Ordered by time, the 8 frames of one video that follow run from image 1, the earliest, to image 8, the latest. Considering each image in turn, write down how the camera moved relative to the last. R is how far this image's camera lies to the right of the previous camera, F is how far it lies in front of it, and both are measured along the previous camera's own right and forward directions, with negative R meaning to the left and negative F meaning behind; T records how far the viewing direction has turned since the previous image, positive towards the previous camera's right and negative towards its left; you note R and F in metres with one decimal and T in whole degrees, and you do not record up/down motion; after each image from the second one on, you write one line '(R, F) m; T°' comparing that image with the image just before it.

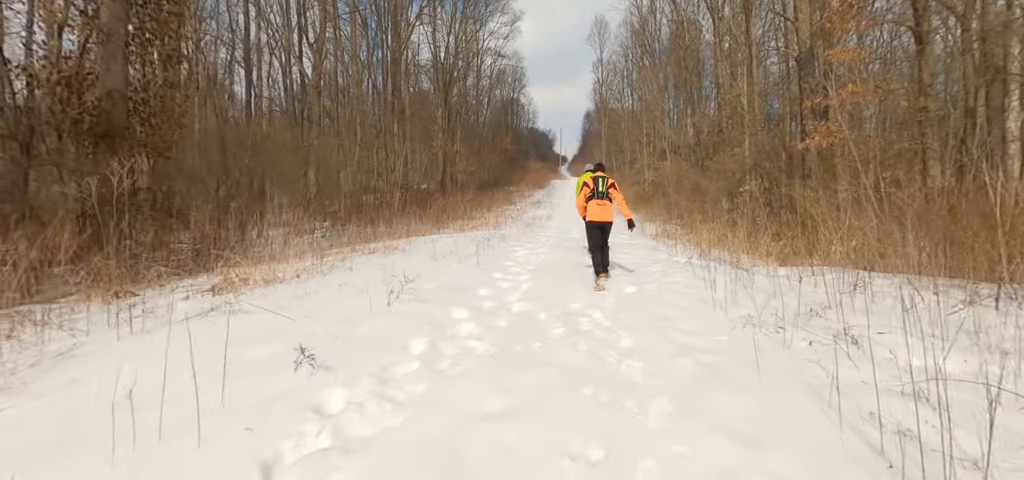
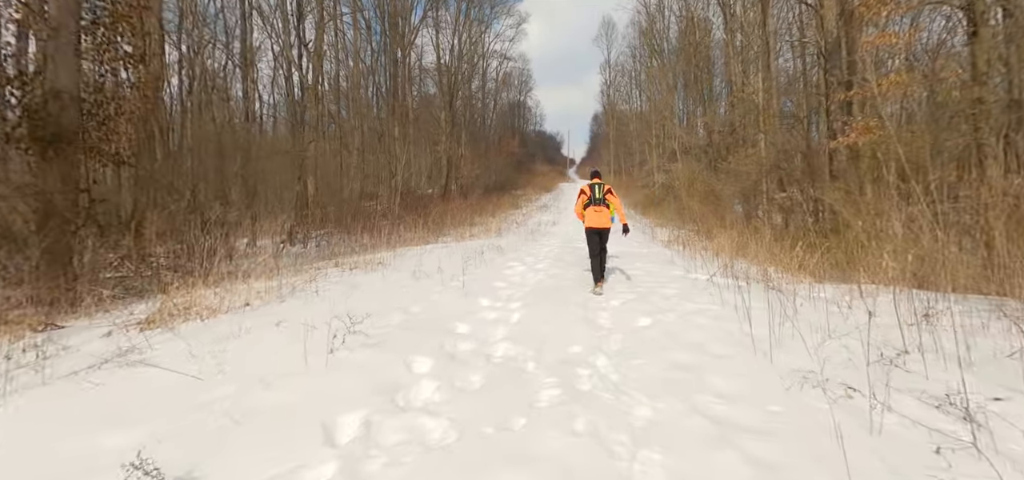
(+0.2, +1.0) m; -1°
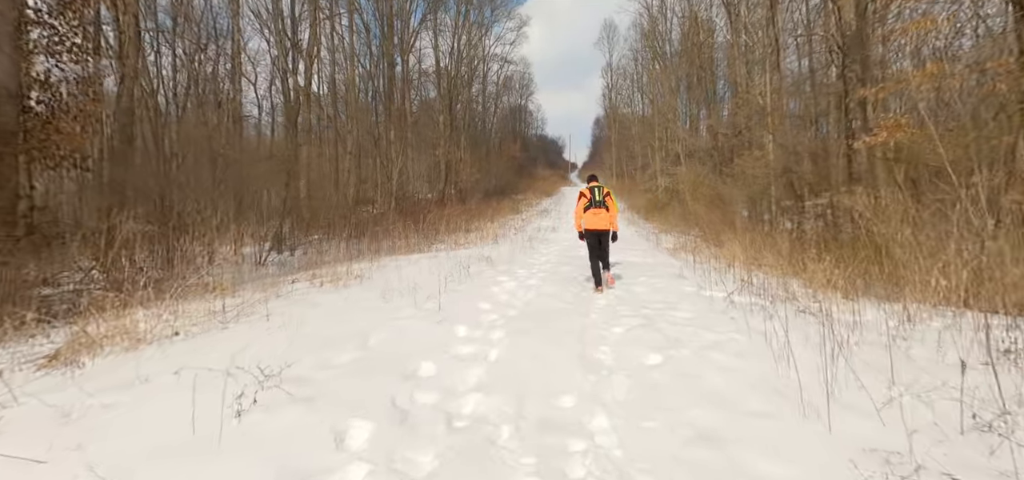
(+0.2, +0.8) m; 0°
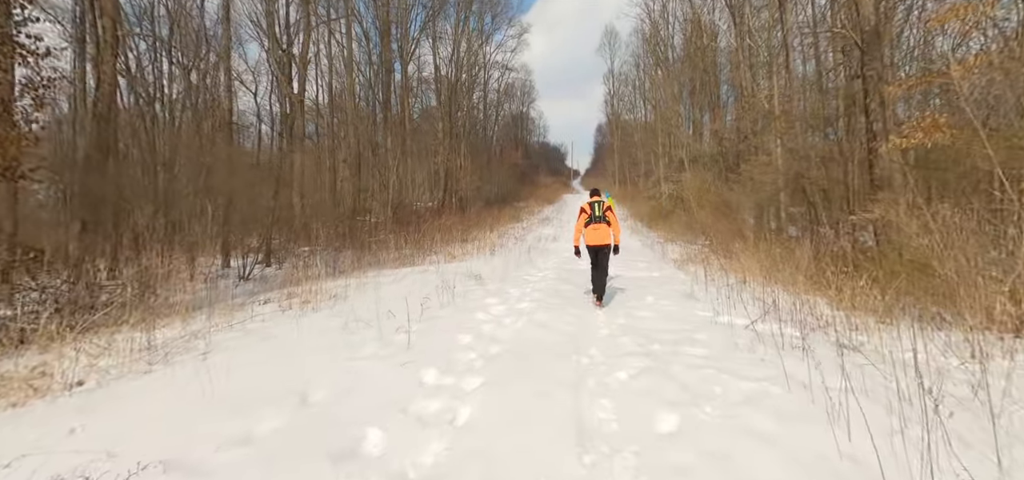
(+0.2, +0.8) m; 0°
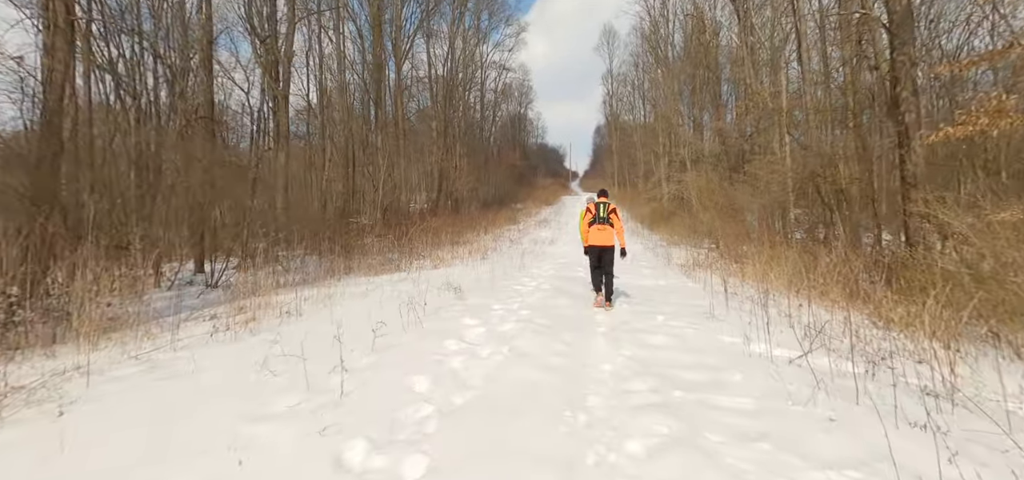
(+0.2, +1.1) m; 0°
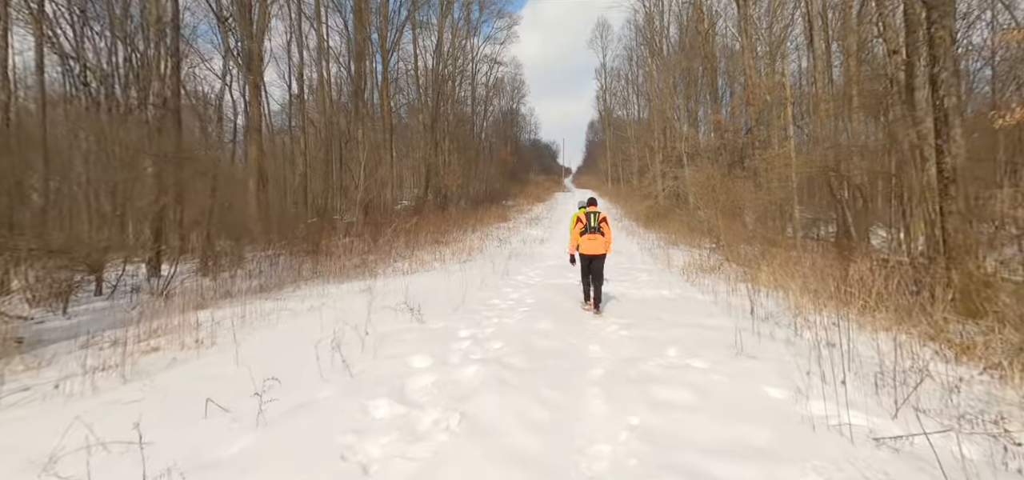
(+0.2, +1.2) m; +1°
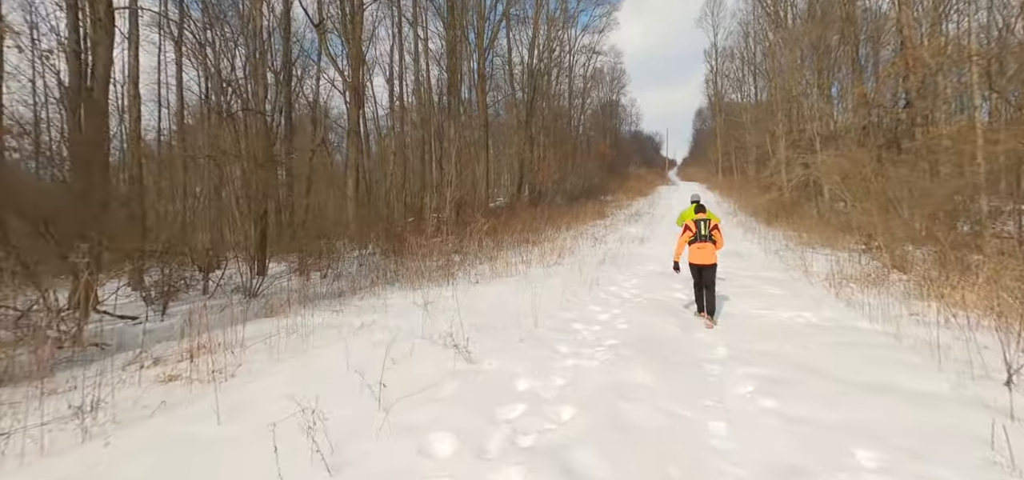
(+0.1, +1.4) m; -12°
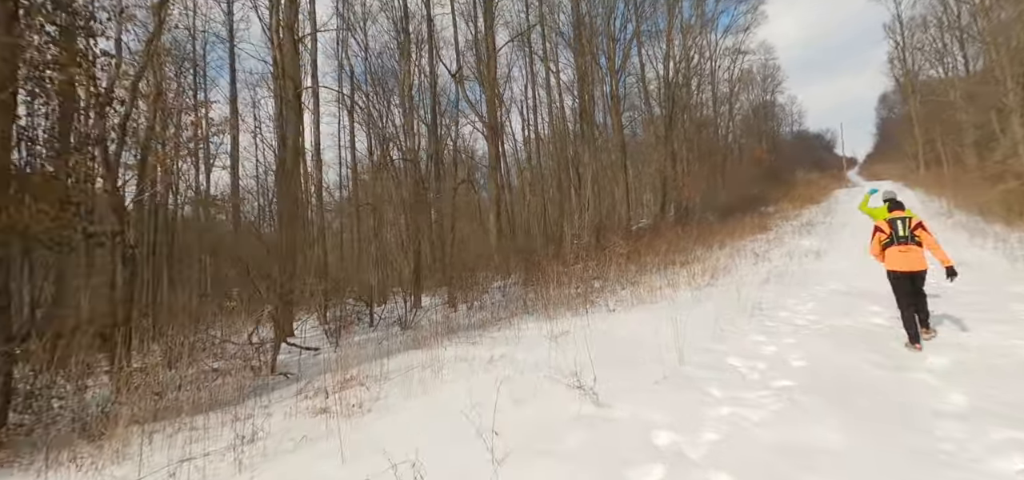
(+0.1, +0.4) m; -17°
